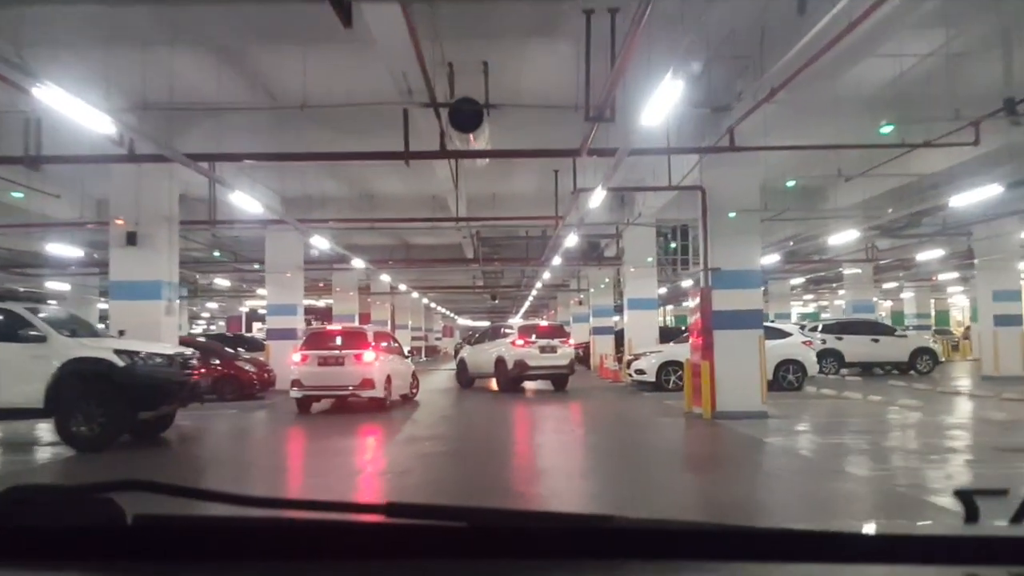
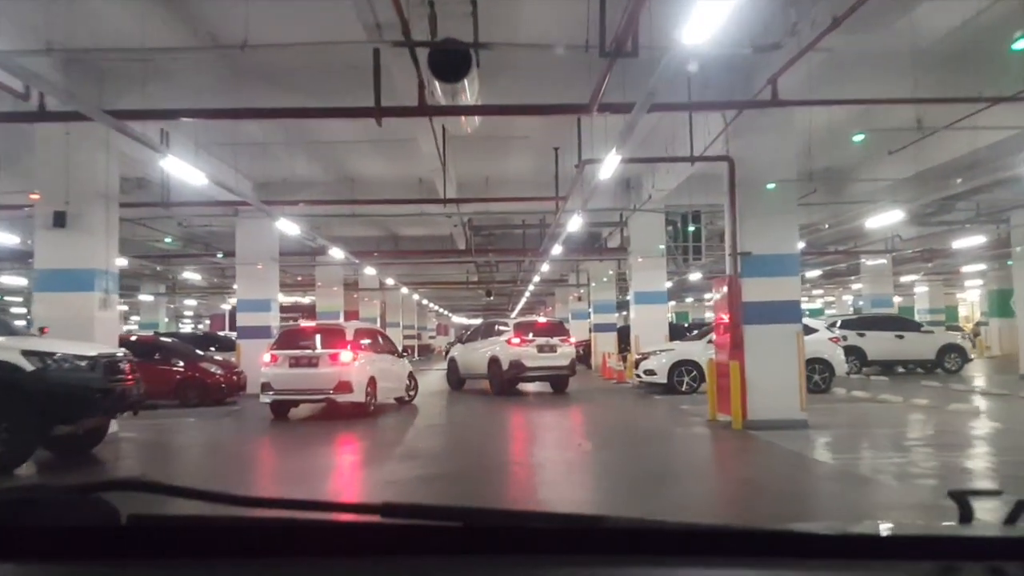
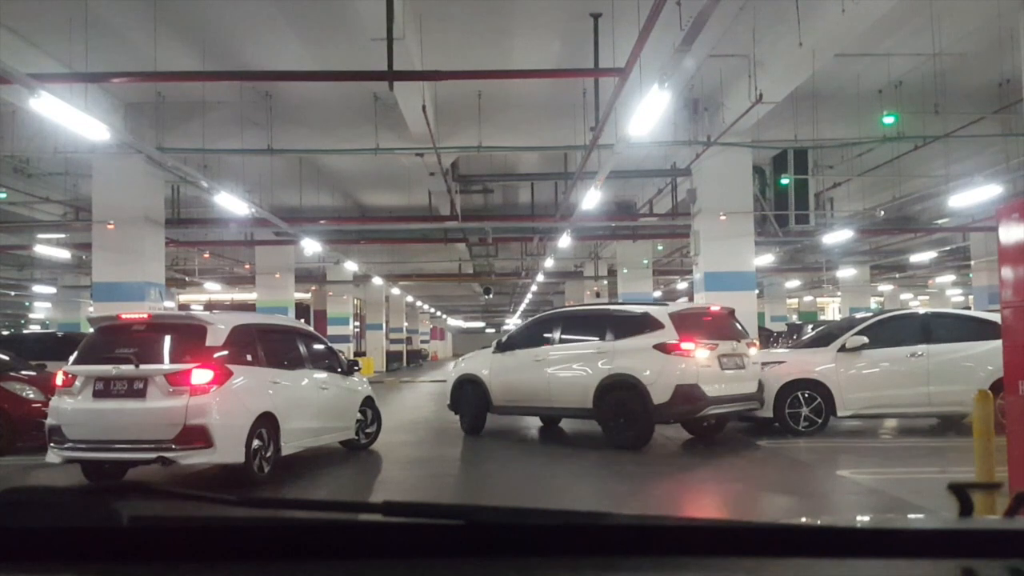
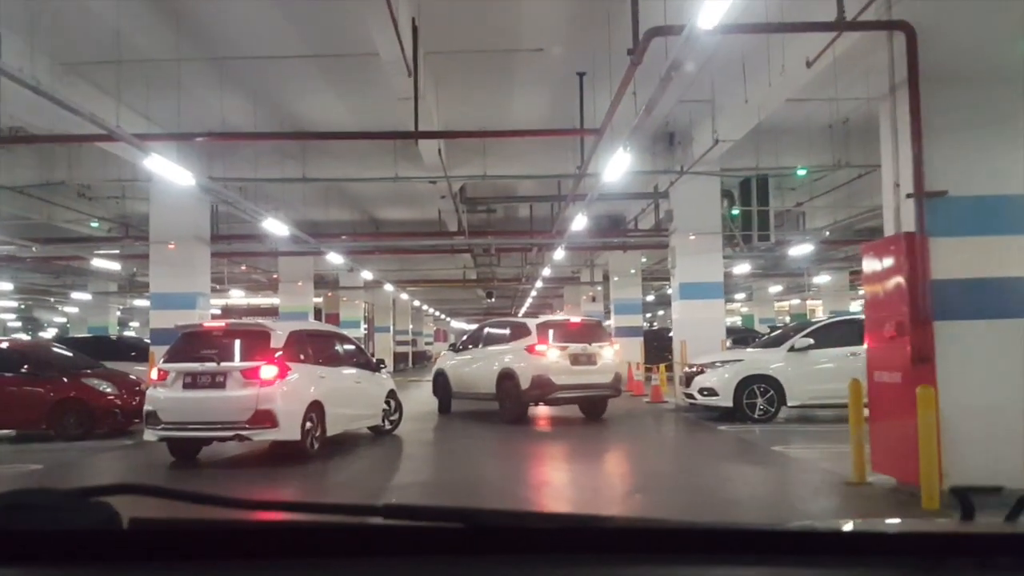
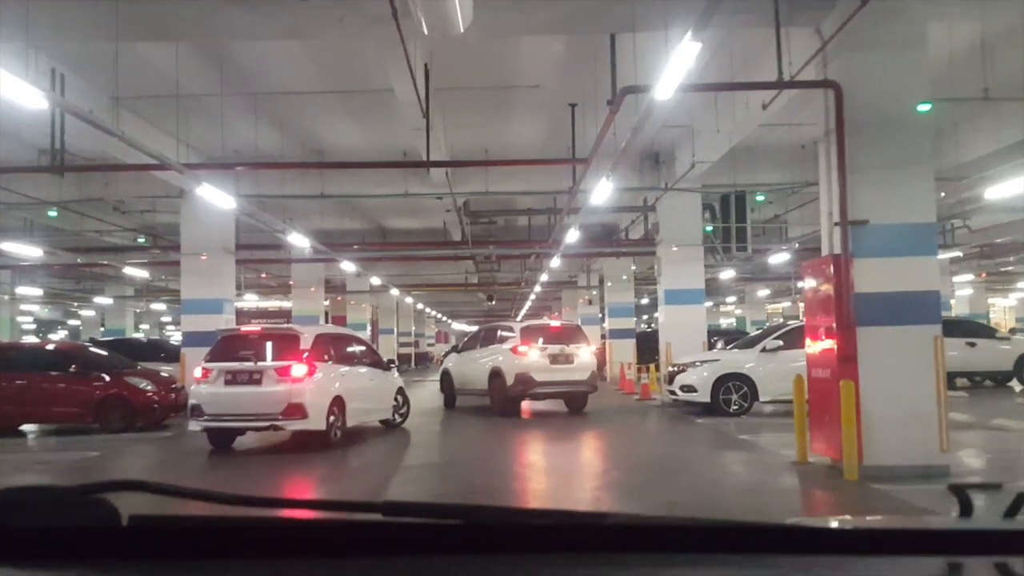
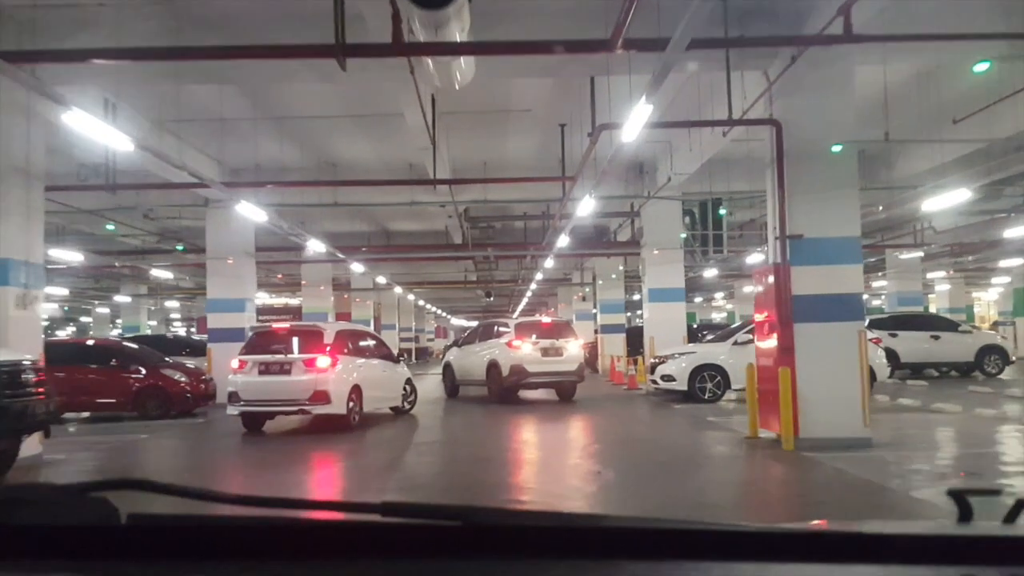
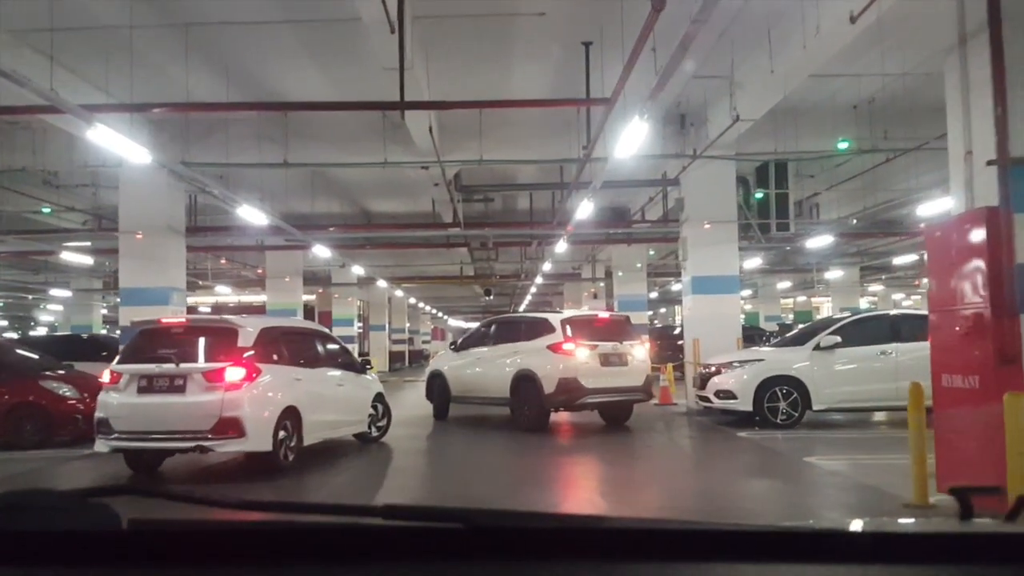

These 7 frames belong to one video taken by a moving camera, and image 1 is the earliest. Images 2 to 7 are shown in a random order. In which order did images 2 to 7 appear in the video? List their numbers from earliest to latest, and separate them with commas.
2, 6, 5, 4, 7, 3
